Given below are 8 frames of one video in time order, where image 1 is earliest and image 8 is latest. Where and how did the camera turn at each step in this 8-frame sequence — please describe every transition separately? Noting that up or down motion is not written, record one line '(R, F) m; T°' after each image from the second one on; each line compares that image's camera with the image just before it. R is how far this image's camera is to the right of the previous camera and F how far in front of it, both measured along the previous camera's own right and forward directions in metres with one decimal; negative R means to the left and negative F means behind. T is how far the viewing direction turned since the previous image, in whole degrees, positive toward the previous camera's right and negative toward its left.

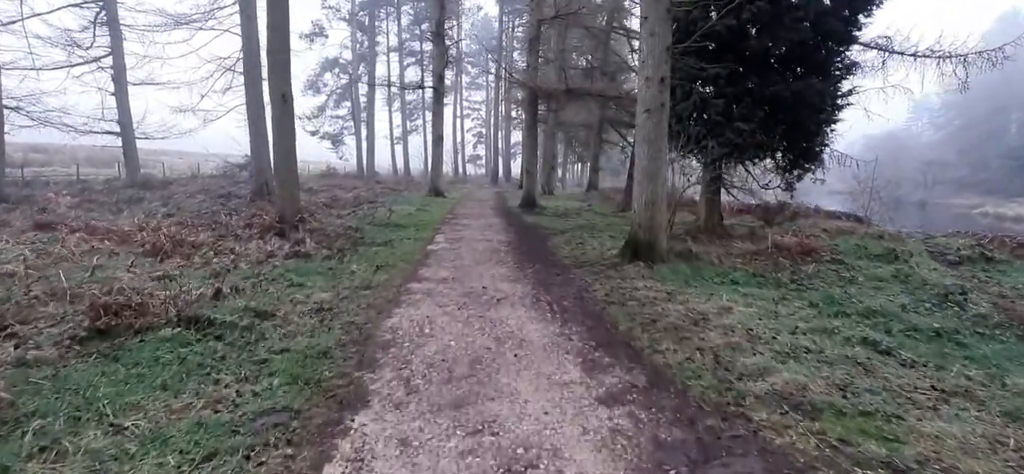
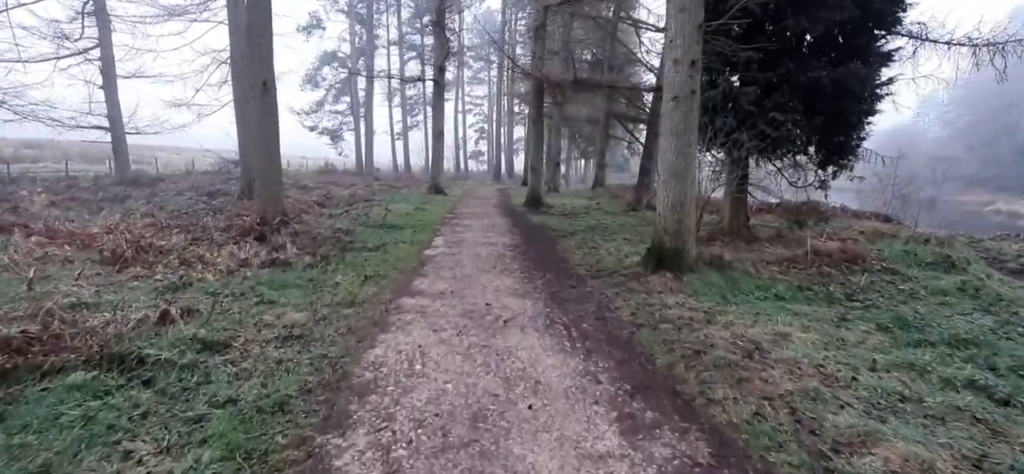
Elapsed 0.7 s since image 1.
(-0.1, +1.1) m; 0°
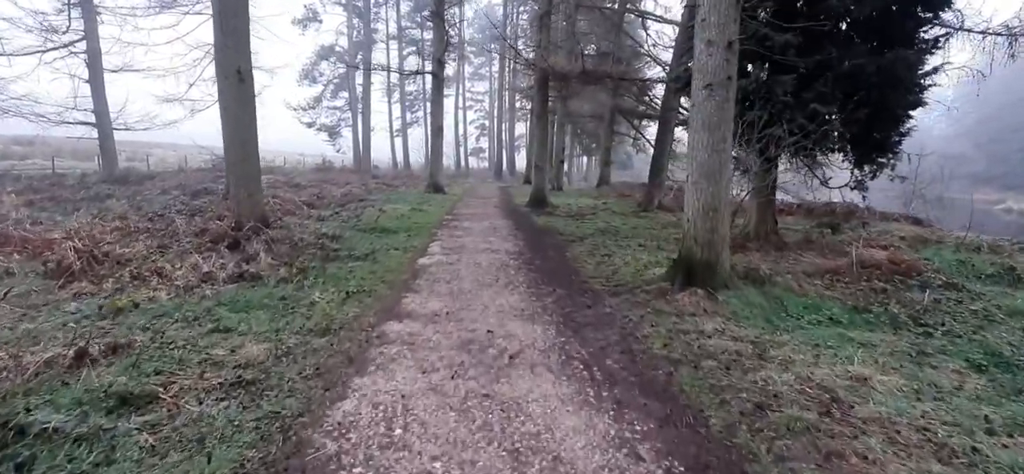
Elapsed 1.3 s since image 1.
(-0.1, +1.0) m; 0°
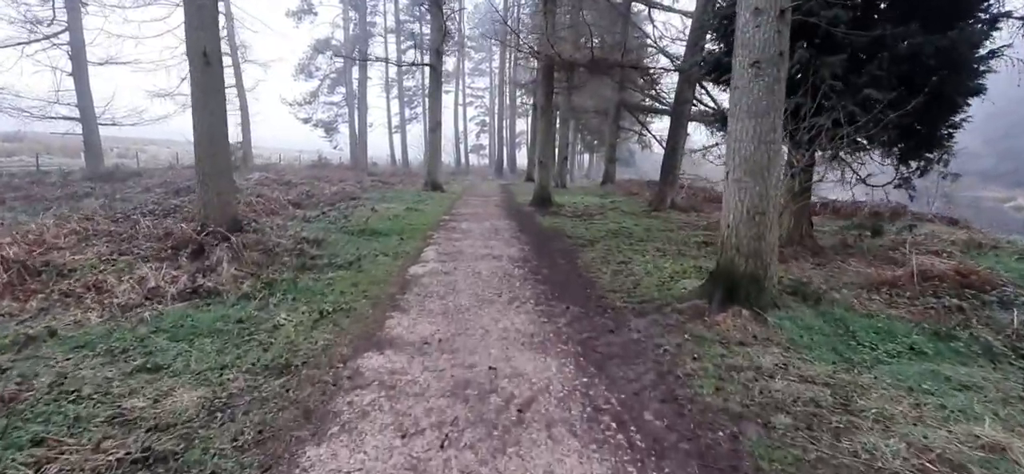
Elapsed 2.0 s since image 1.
(-0.1, +1.1) m; 0°
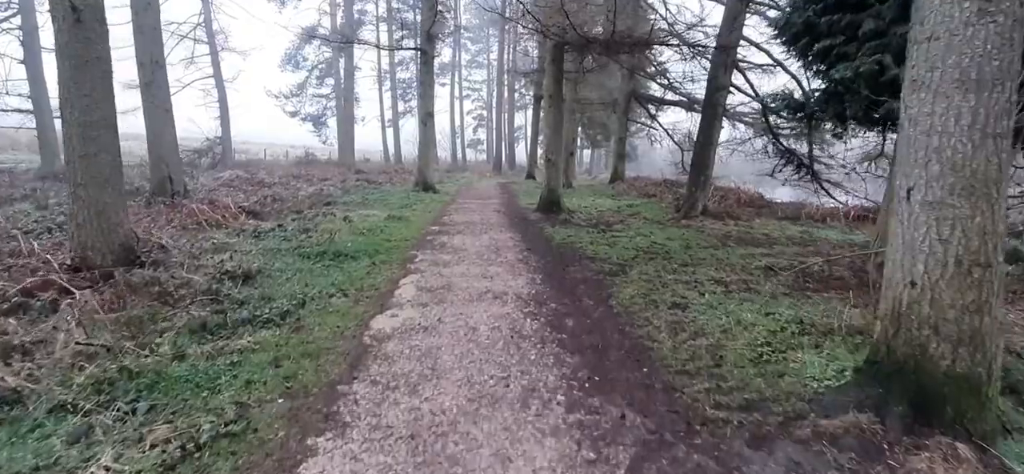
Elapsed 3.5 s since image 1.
(-0.1, +2.4) m; 0°
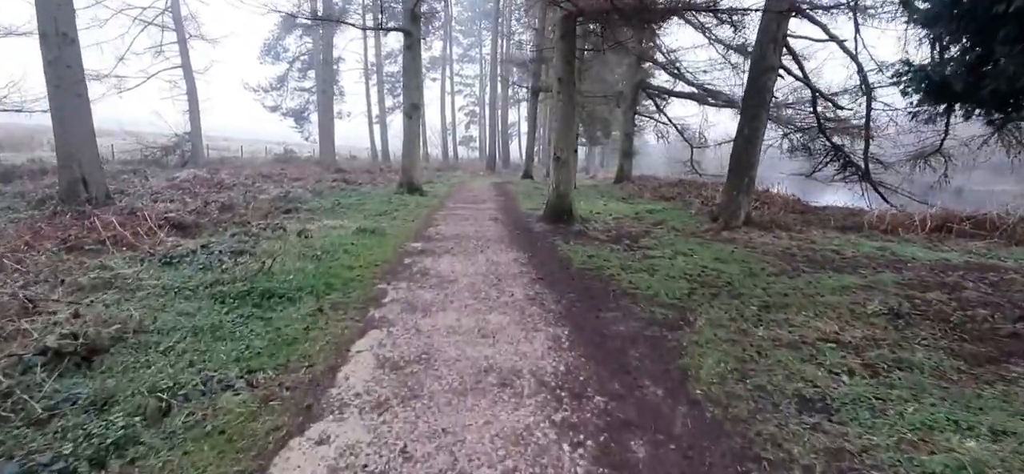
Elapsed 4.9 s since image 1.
(-0.2, +2.4) m; +1°
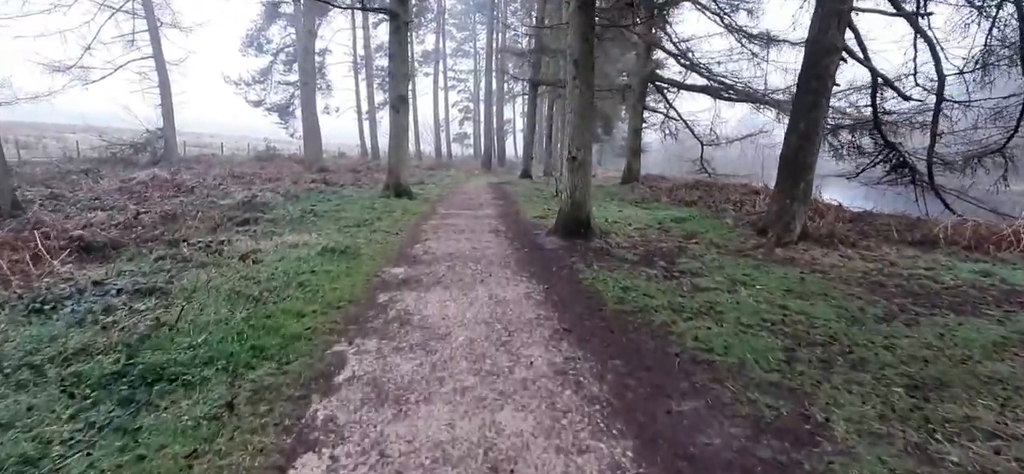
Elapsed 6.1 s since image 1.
(-0.2, +1.9) m; +1°
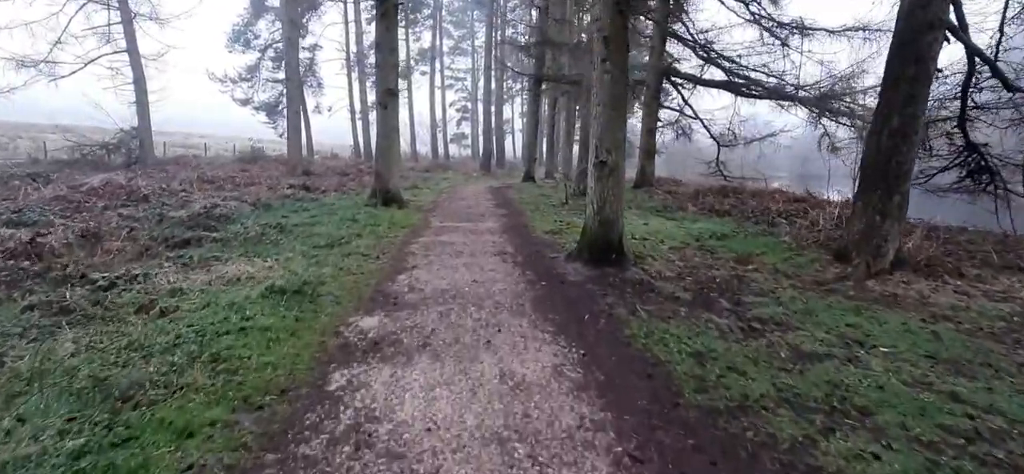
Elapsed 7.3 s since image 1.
(-0.2, +1.9) m; 0°
